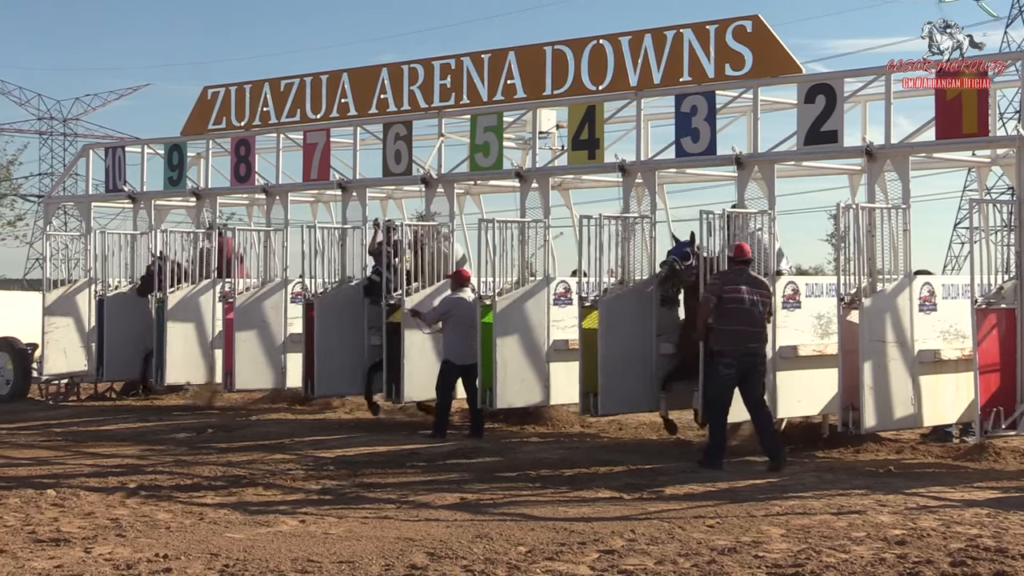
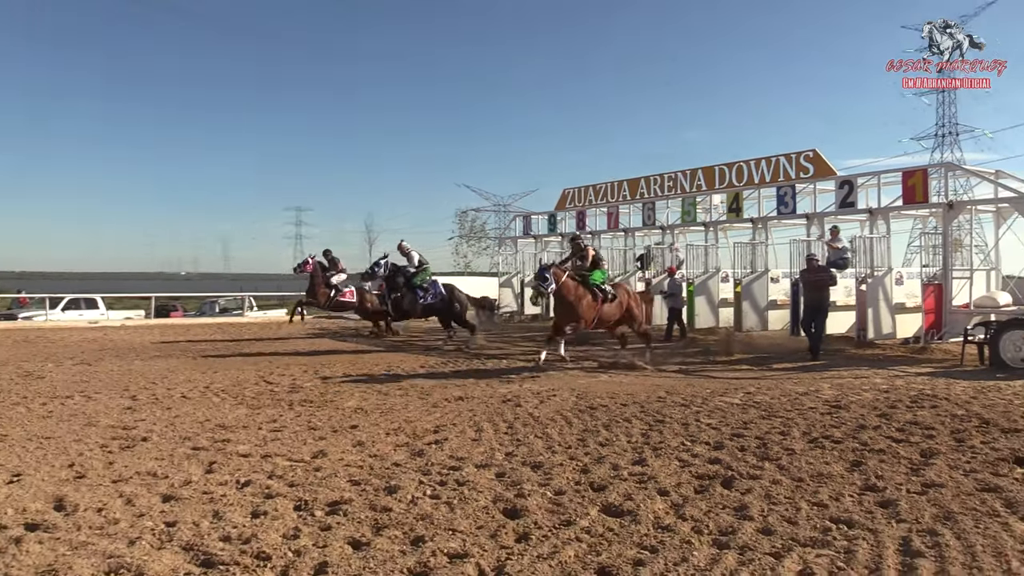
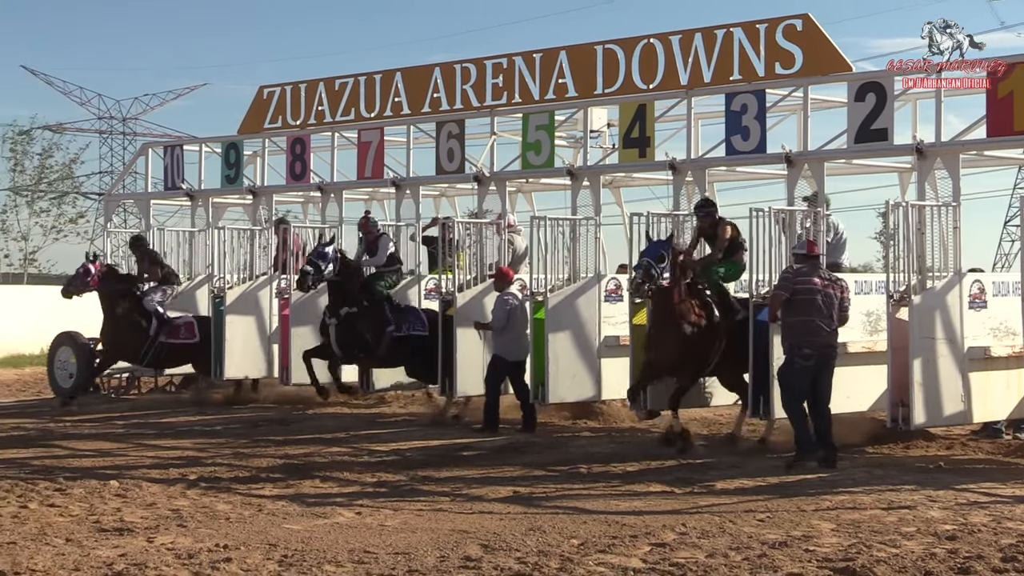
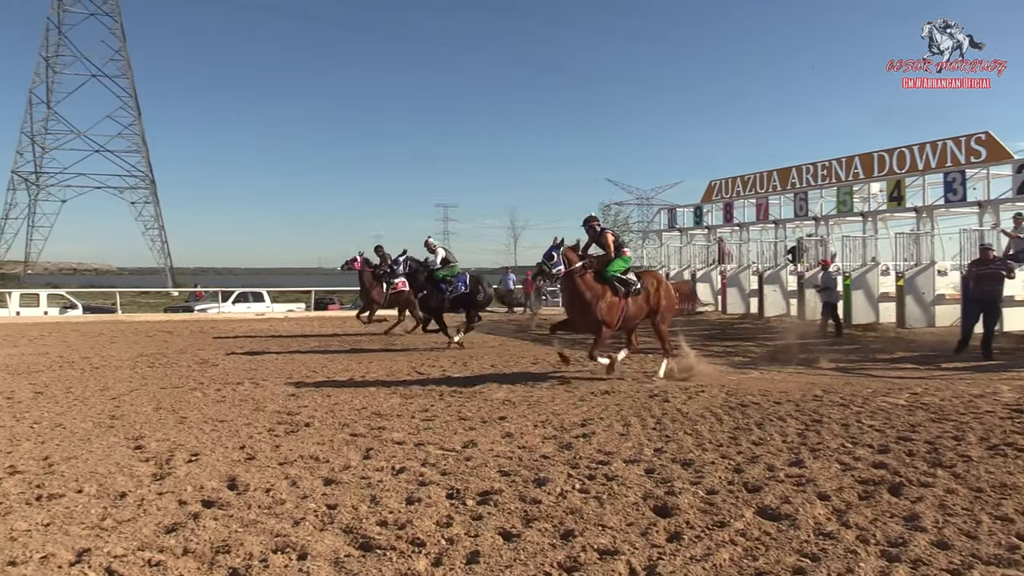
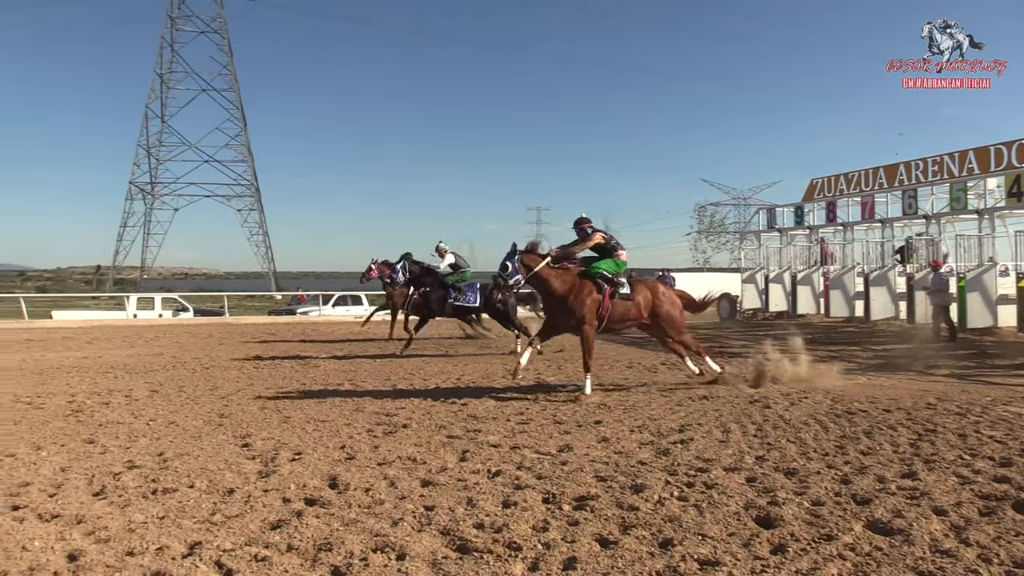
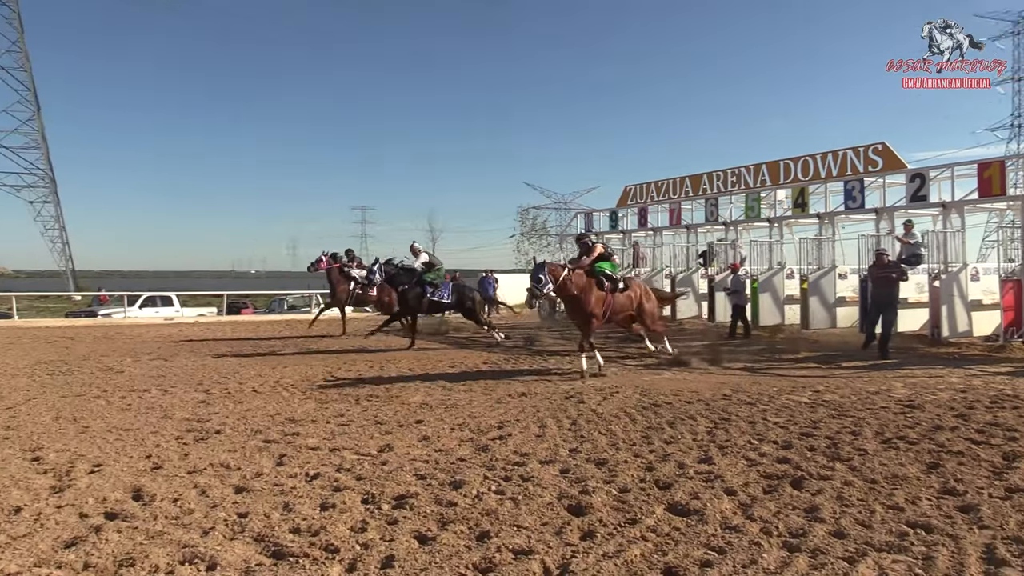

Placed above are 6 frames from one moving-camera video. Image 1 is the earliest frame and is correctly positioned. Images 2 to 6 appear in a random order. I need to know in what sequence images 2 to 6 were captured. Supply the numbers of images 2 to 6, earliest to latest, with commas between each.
3, 2, 6, 4, 5
